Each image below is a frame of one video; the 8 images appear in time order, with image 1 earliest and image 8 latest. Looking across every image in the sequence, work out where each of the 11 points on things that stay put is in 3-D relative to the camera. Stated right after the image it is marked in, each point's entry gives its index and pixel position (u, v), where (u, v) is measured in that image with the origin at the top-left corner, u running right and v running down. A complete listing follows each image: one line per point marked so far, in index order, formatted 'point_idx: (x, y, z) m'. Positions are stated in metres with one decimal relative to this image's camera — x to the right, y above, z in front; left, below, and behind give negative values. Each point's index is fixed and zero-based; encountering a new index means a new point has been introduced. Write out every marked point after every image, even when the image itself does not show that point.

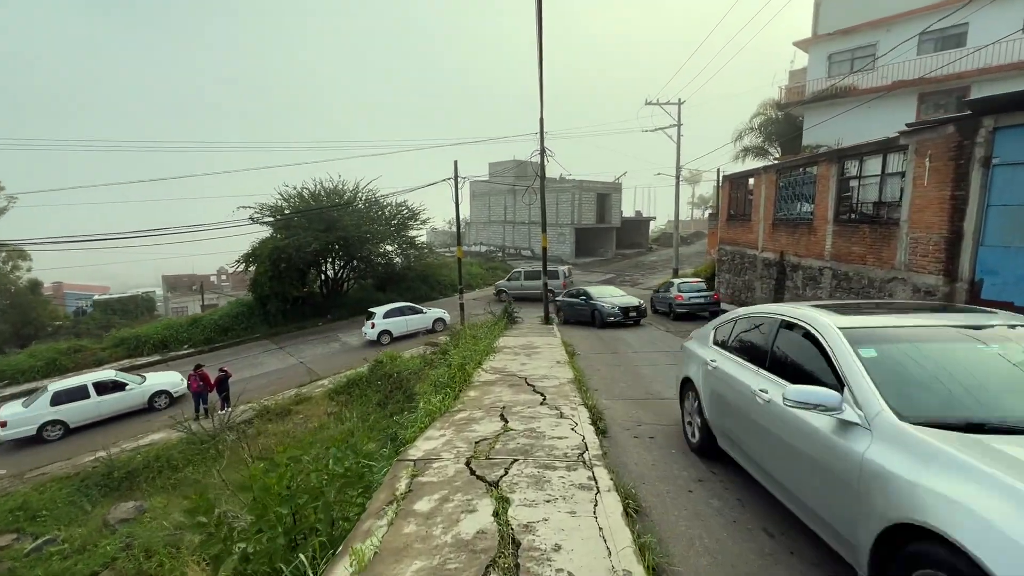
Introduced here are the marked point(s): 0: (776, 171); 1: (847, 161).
0: (+9.6, +4.3, +17.3) m
1: (+9.5, +3.6, +13.5) m
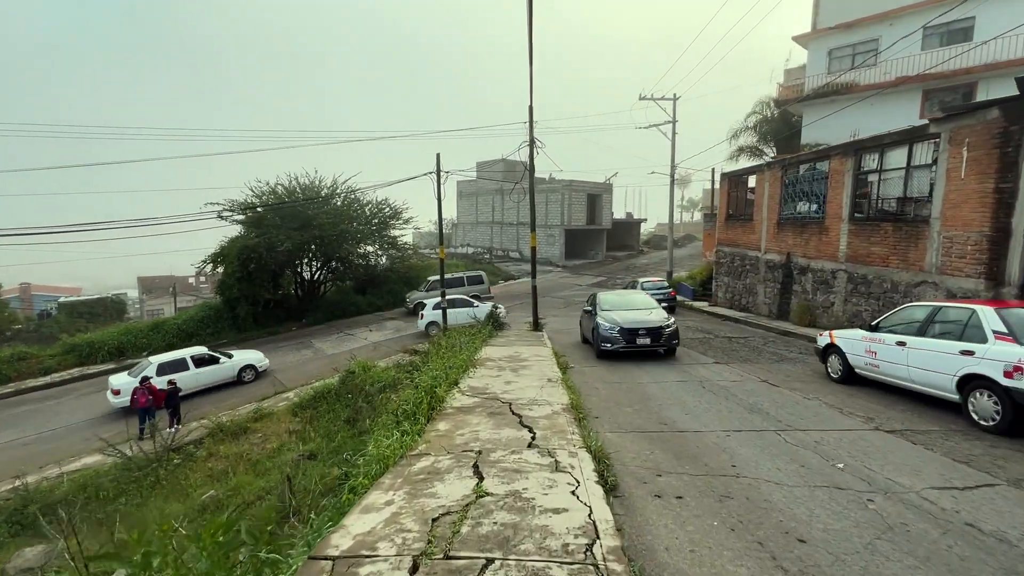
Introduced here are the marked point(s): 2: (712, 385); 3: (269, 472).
0: (+9.2, +4.1, +16.2) m
1: (+9.1, +3.5, +12.3) m
2: (+3.3, -1.6, +7.6) m
3: (-5.5, -4.2, +10.7) m
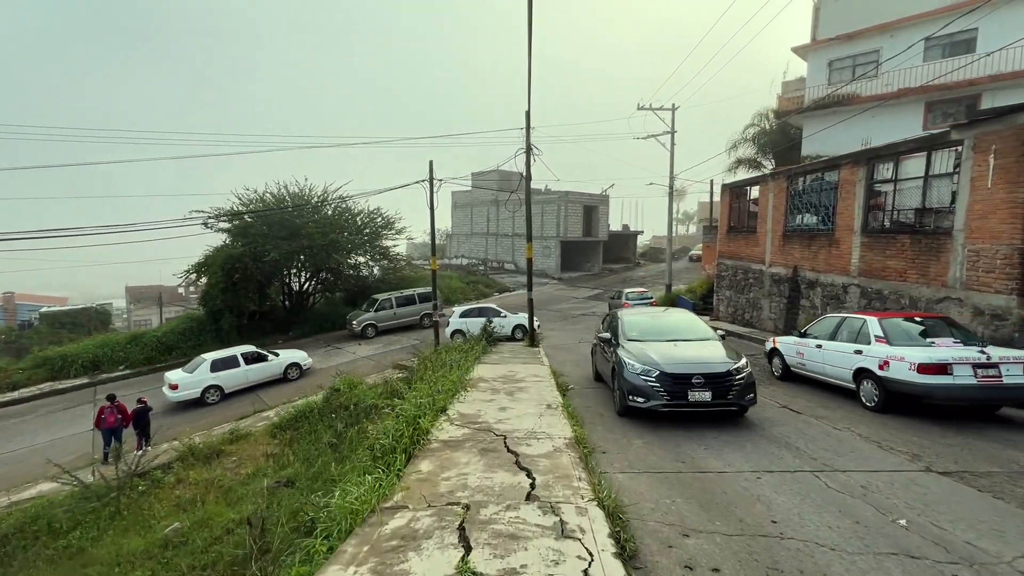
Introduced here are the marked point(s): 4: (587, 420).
0: (+9.0, +3.7, +15.6) m
1: (+9.0, +3.1, +11.7) m
2: (+3.2, -1.9, +6.8) m
3: (-5.6, -4.4, +9.8) m
4: (+1.0, -1.8, +6.6) m
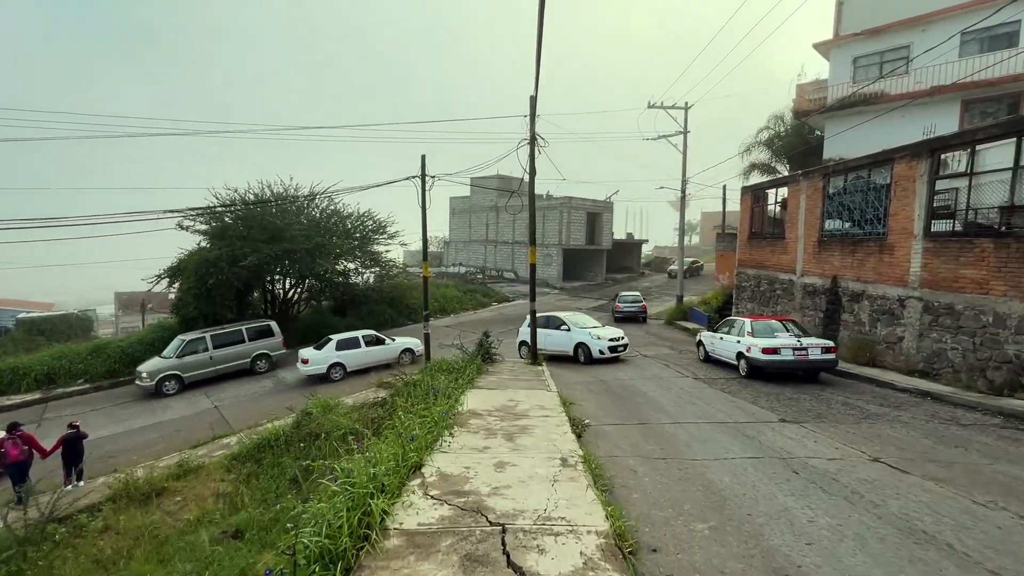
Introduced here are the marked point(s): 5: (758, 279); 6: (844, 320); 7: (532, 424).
0: (+9.1, +3.3, +13.9) m
1: (+9.1, +2.8, +10.0) m
2: (+3.2, -2.0, +5.0) m
3: (-5.6, -4.5, +7.9) m
4: (+1.0, -1.9, +4.7) m
5: (+9.1, +0.3, +17.5) m
6: (+9.0, -0.9, +12.8) m
7: (+0.3, -1.8, +6.4) m
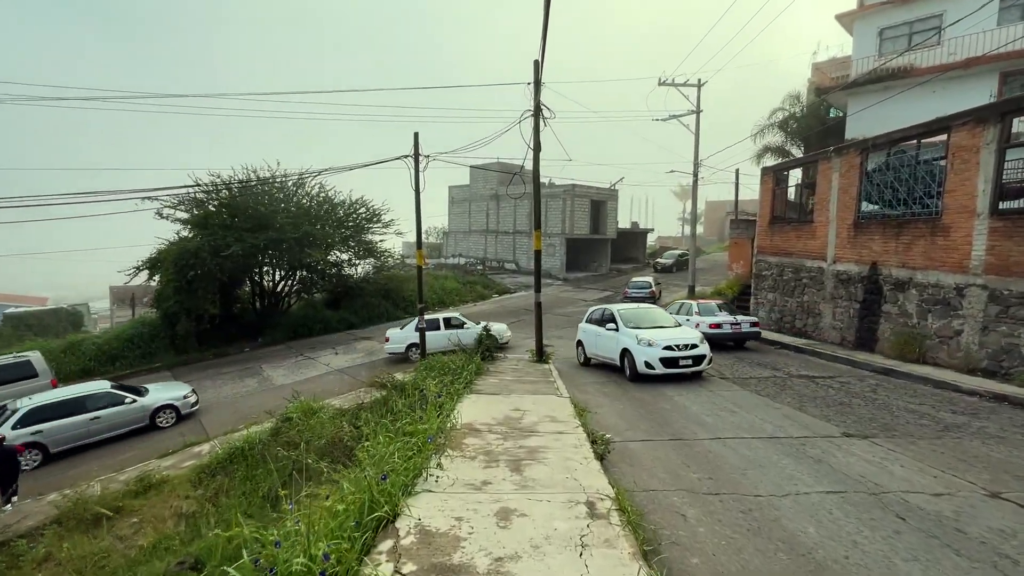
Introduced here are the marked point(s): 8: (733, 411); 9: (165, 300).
0: (+9.1, +3.6, +12.5) m
1: (+9.1, +3.1, +8.6) m
2: (+3.3, -1.8, +3.7) m
3: (-5.6, -4.4, +6.7) m
4: (+1.1, -1.8, +3.4) m
5: (+9.1, +0.7, +16.2) m
6: (+9.0, -0.6, +11.5) m
7: (+0.3, -1.7, +5.1) m
8: (+3.3, -1.9, +7.2) m
9: (-14.5, -0.5, +19.9) m
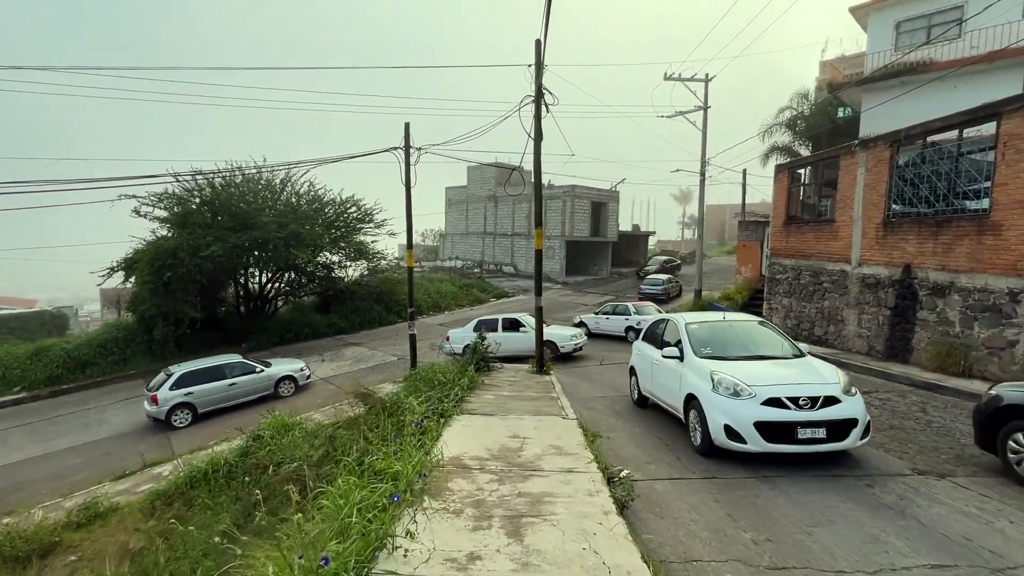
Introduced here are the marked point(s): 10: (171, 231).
0: (+9.1, +3.5, +11.4) m
1: (+9.1, +3.0, +7.6) m
2: (+3.2, -1.9, +2.6) m
3: (-5.6, -4.4, +5.5) m
4: (+1.1, -1.8, +2.3) m
5: (+9.1, +0.5, +15.1) m
6: (+9.0, -0.7, +10.4) m
7: (+0.3, -1.7, +4.0) m
8: (+3.3, -1.9, +6.1) m
9: (-14.6, -0.6, +18.7) m
10: (-13.7, +2.3, +19.0) m
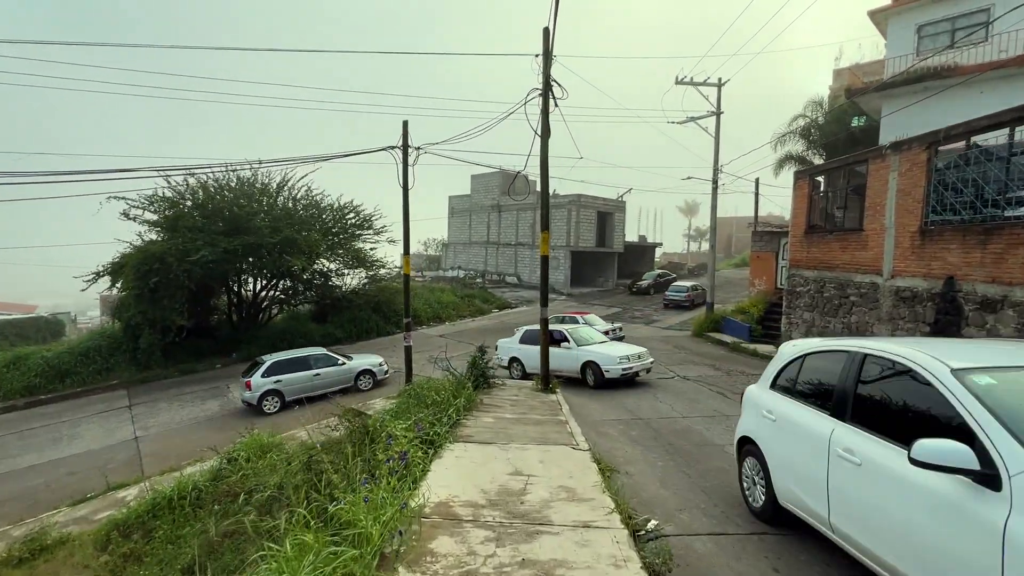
0: (+9.2, +3.2, +10.6) m
1: (+9.2, +2.8, +6.7) m
2: (+3.2, -1.9, +1.6) m
3: (-5.6, -4.4, +4.5) m
4: (+1.1, -1.8, +1.3) m
5: (+9.2, +0.1, +14.2) m
6: (+9.0, -1.0, +9.4) m
7: (+0.3, -1.7, +3.1) m
8: (+3.3, -2.0, +5.1) m
9: (-14.5, -0.8, +17.9) m
10: (-13.5, +2.0, +18.2) m
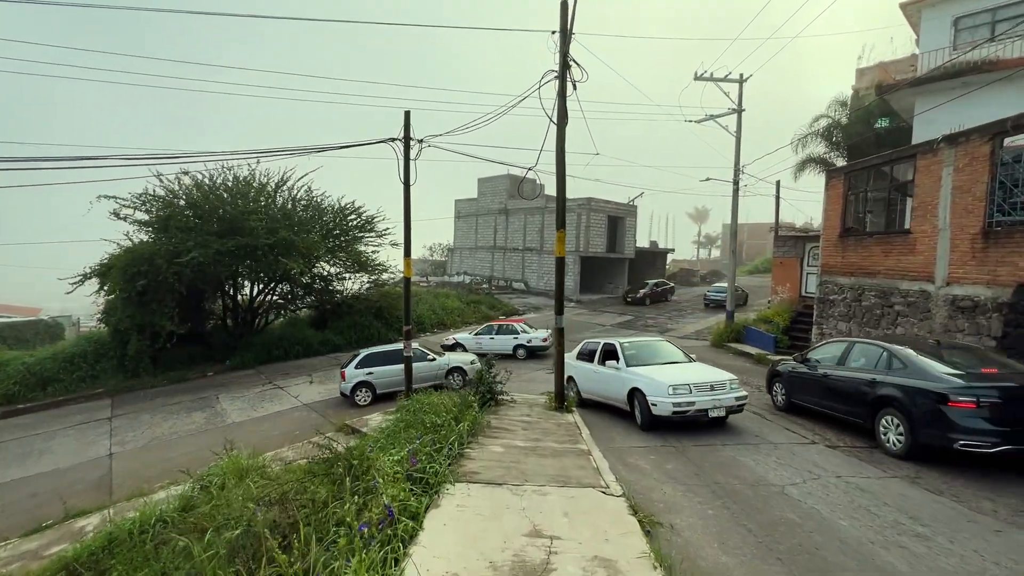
0: (+9.4, +3.0, +9.4) m
1: (+9.4, +2.6, +5.5) m
2: (+3.3, -1.9, +0.4) m
3: (-5.5, -4.4, +3.4) m
4: (+1.2, -1.8, +0.2) m
5: (+9.4, -0.1, +13.0) m
6: (+9.2, -1.1, +8.2) m
7: (+0.4, -1.8, +2.0) m
8: (+3.5, -2.1, +3.9) m
9: (-14.2, -0.9, +16.9) m
10: (-13.2, +1.9, +17.4) m
